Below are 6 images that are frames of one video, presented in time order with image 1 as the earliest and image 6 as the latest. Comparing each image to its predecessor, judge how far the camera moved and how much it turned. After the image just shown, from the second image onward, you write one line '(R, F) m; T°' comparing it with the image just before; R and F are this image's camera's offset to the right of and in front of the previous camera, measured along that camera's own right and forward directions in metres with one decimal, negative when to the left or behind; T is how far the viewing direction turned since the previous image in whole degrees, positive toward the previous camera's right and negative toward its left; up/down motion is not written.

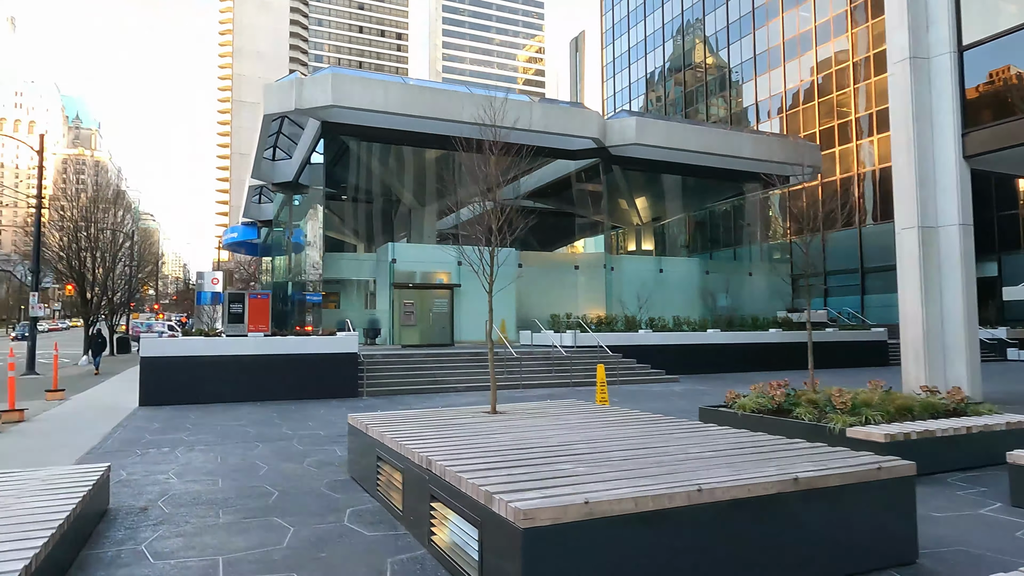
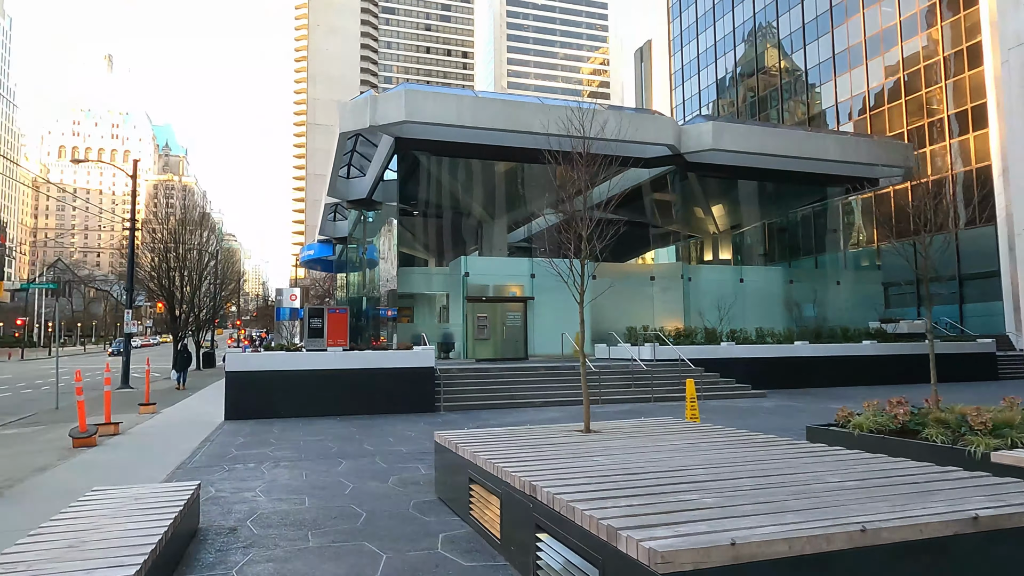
(-0.2, +0.4) m; -6°
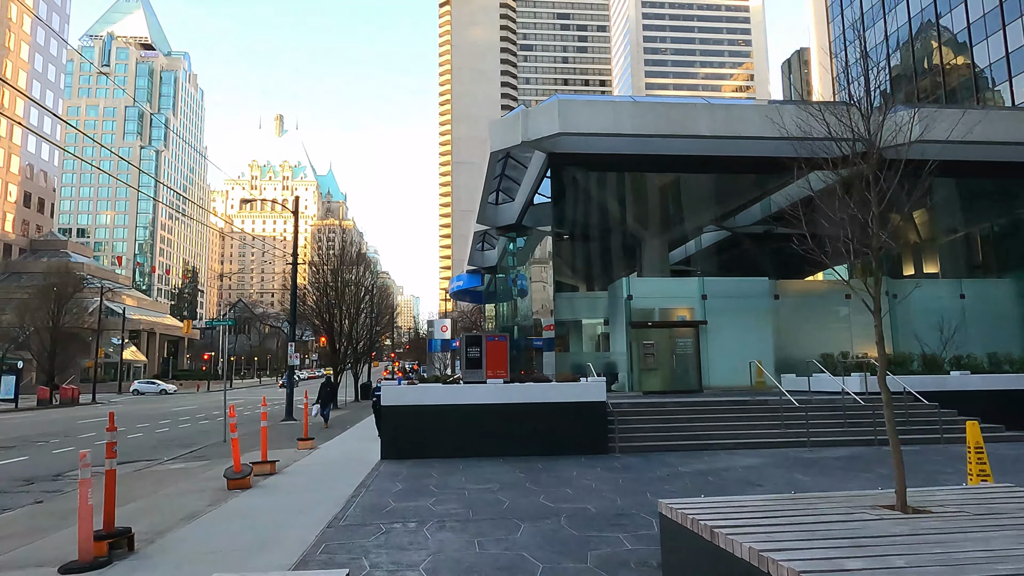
(-0.7, +1.7) m; -12°
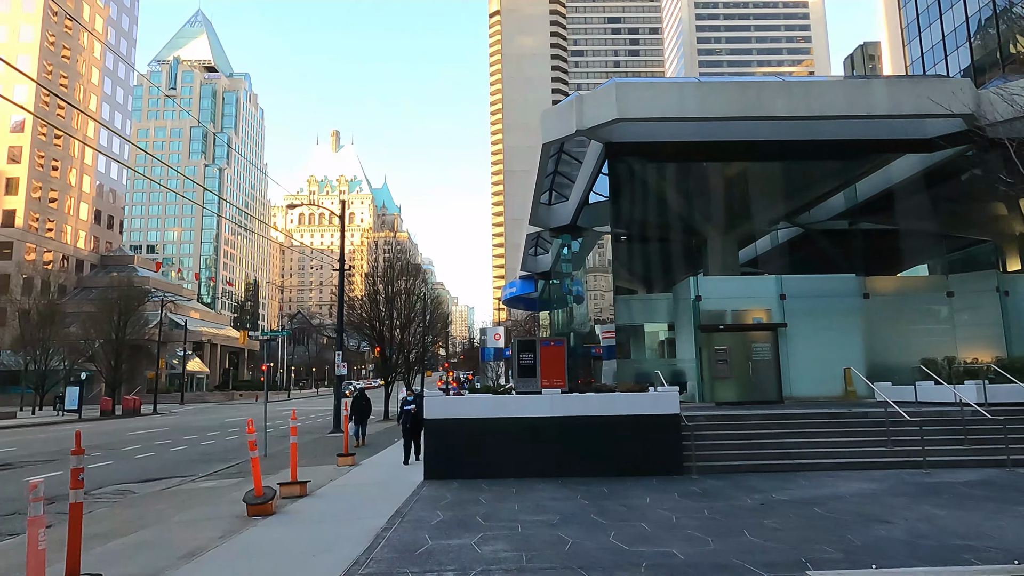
(-0.1, +1.4) m; -5°
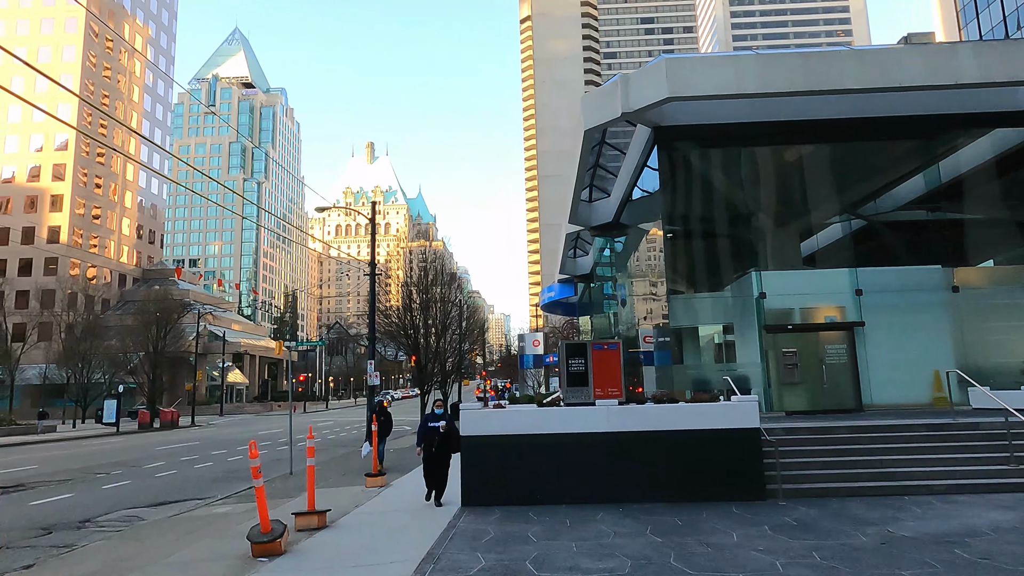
(-0.2, +1.5) m; -3°
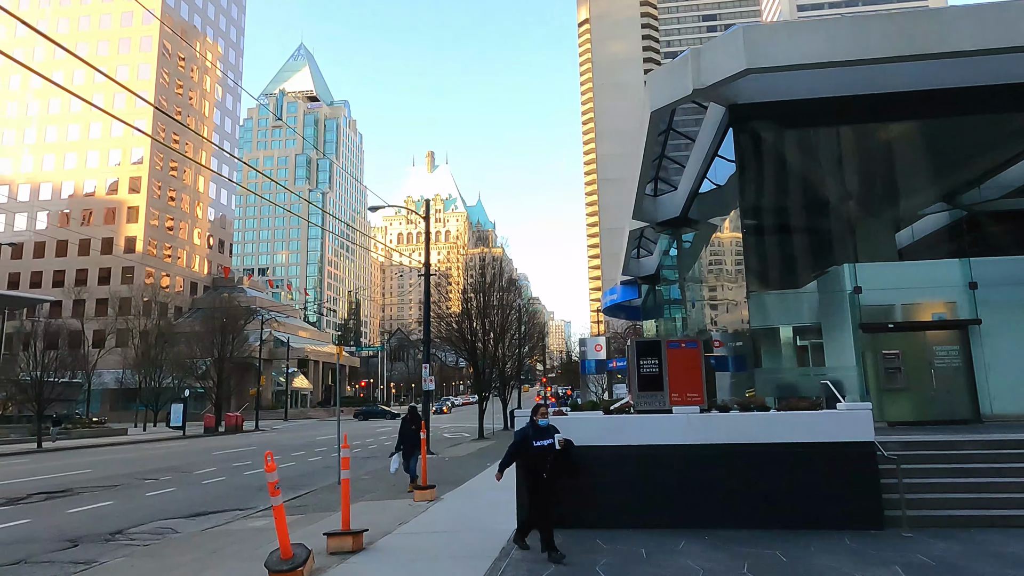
(0.0, +1.2) m; -5°
